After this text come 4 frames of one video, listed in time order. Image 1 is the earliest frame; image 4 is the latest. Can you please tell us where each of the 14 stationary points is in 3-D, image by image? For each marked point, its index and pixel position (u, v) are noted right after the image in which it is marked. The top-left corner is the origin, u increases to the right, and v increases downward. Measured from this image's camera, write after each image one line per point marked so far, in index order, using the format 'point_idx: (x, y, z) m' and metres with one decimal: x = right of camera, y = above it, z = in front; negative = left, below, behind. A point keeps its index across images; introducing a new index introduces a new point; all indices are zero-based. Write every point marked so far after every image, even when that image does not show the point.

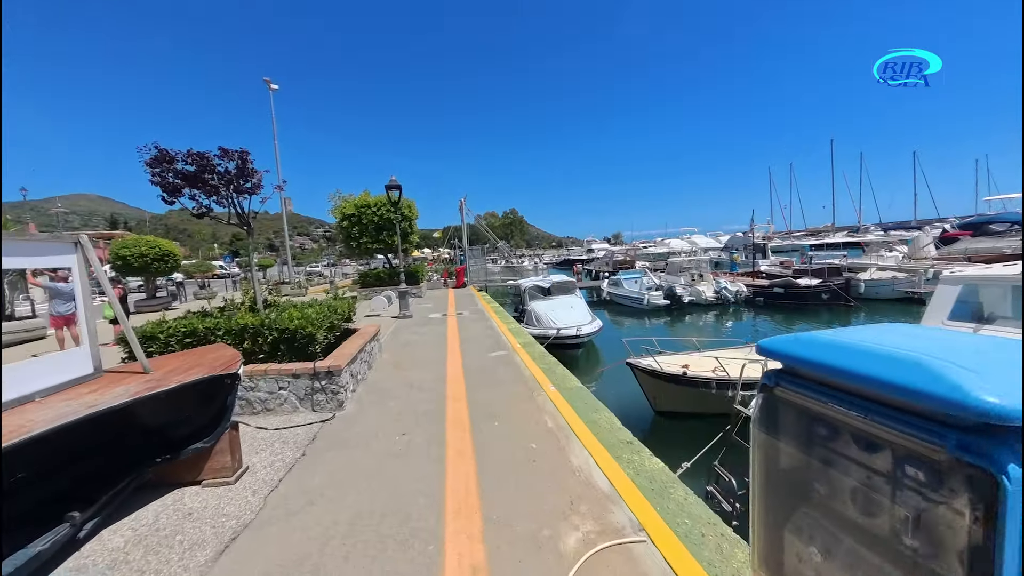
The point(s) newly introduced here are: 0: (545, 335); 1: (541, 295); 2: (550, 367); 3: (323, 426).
0: (+1.1, -1.6, +14.0) m
1: (+1.2, -0.3, +17.0) m
2: (+0.8, -1.7, +8.5) m
3: (-2.5, -1.9, +5.5) m
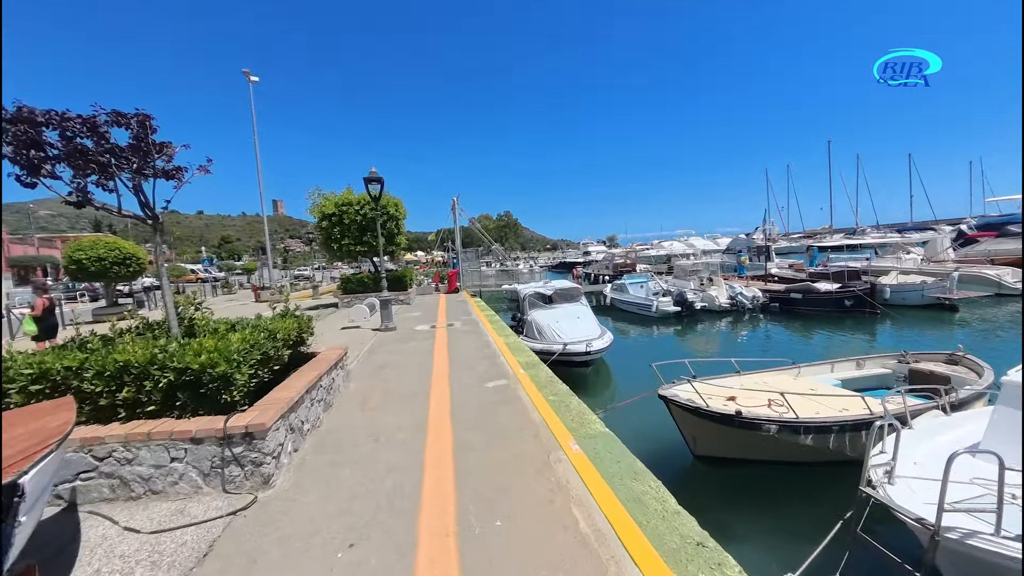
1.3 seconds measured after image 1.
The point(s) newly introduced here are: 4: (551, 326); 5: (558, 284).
0: (+1.1, -1.8, +12.1) m
1: (+1.1, -0.6, +15.1) m
2: (+0.8, -1.9, +6.6) m
3: (-2.5, -2.1, +3.6) m
4: (+1.2, -1.2, +13.0) m
5: (+1.8, +0.2, +16.2) m
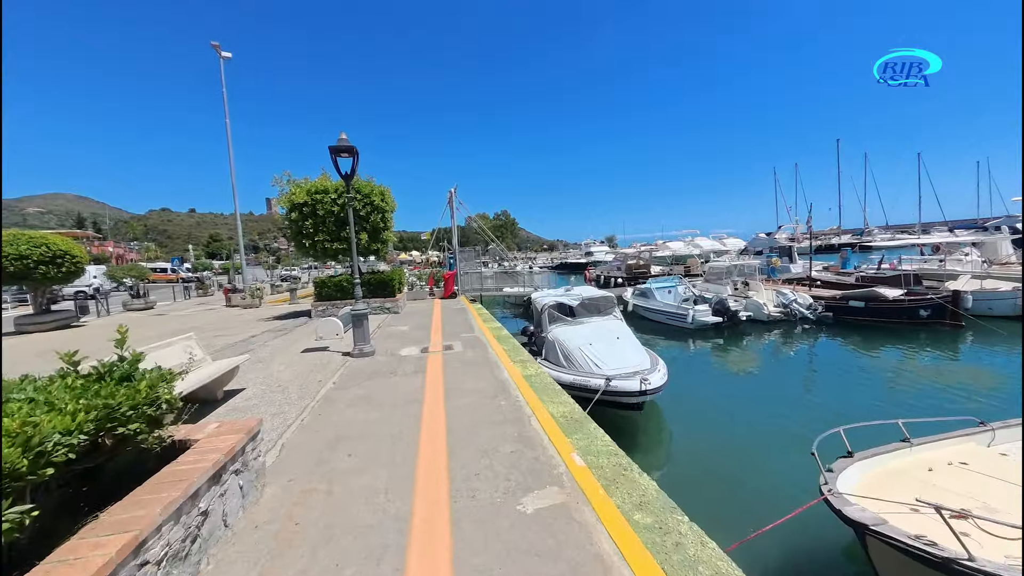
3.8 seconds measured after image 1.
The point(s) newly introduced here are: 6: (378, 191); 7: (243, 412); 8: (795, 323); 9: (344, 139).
0: (+1.6, -2.1, +8.8) m
1: (+1.5, -0.8, +11.8) m
2: (+1.4, -2.1, +3.2) m
3: (-1.9, -2.3, +0.2) m
4: (+1.7, -1.5, +9.6) m
5: (+2.3, -0.1, +12.9) m
6: (-5.4, +3.9, +16.8) m
7: (-4.0, -1.9, +6.2) m
8: (+12.9, -1.6, +19.0) m
9: (-3.8, +3.4, +9.4) m
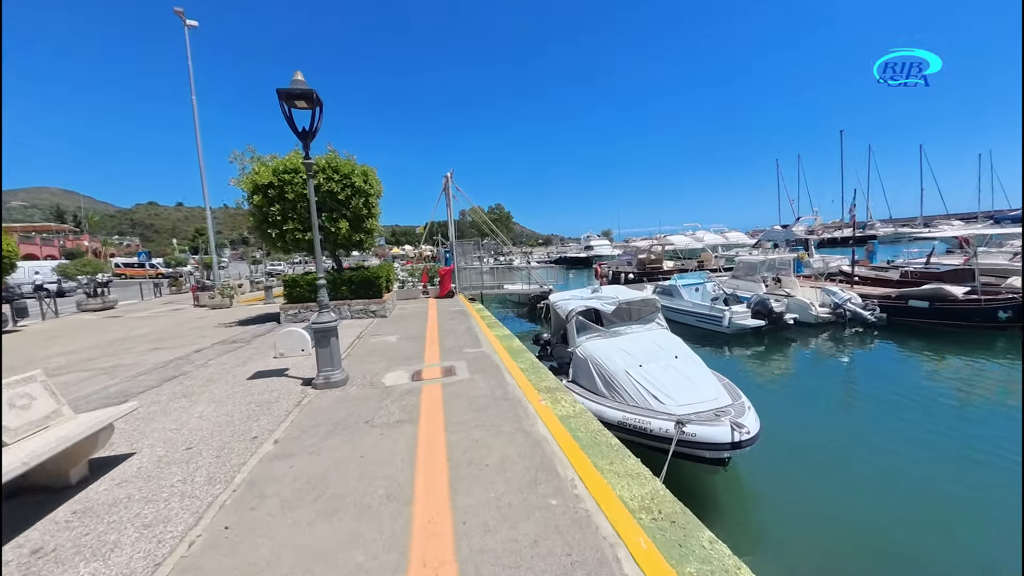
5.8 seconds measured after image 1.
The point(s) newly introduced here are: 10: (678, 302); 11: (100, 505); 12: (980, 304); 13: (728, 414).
0: (+2.0, -2.1, +6.2) m
1: (+1.9, -0.8, +9.2) m
2: (+1.9, -2.2, +0.6) m
3: (-1.3, -2.5, -2.4) m
4: (+2.1, -1.5, +7.0) m
5: (+2.6, -0.1, +10.3) m
6: (-5.1, +4.0, +14.0) m
7: (-3.6, -2.0, +3.5) m
8: (+13.2, -1.5, +16.6) m
9: (-3.4, +3.3, +6.7) m
10: (+7.2, -0.6, +18.0) m
11: (-3.7, -2.0, +3.7) m
12: (+16.5, -0.5, +14.7) m
13: (+3.2, -1.9, +6.3) m
